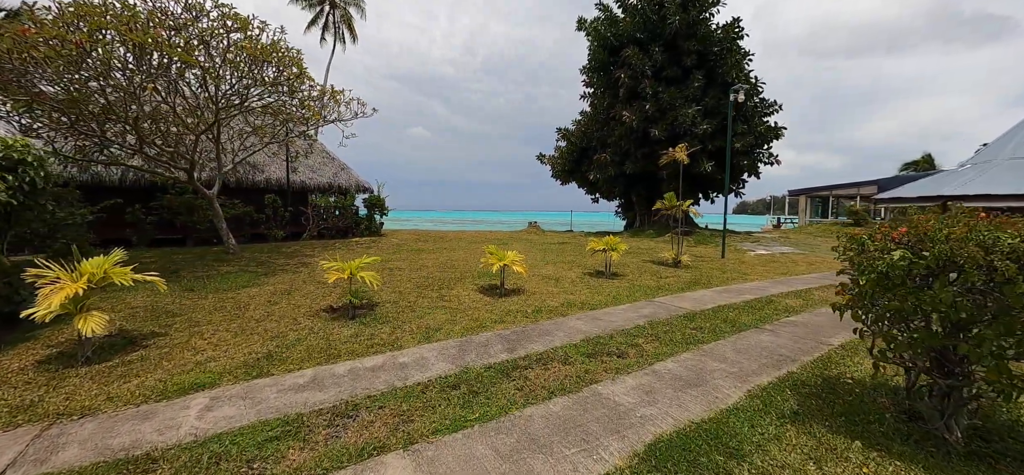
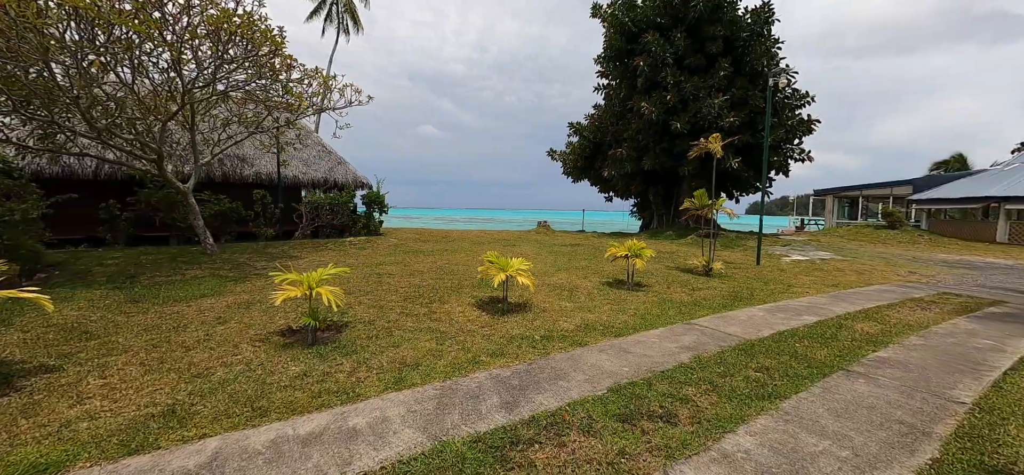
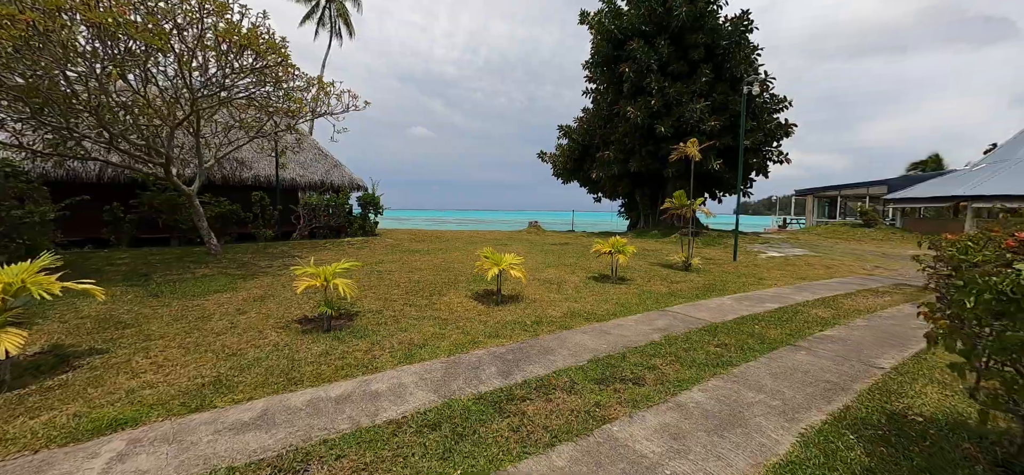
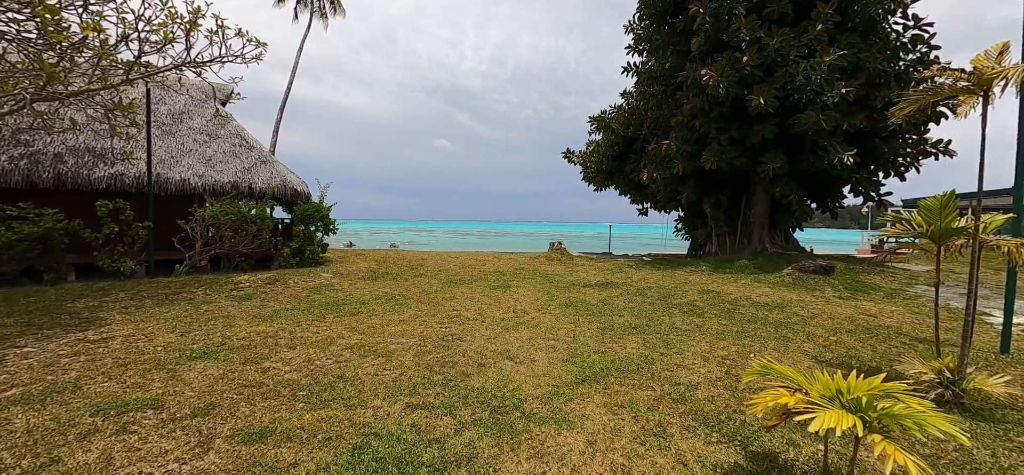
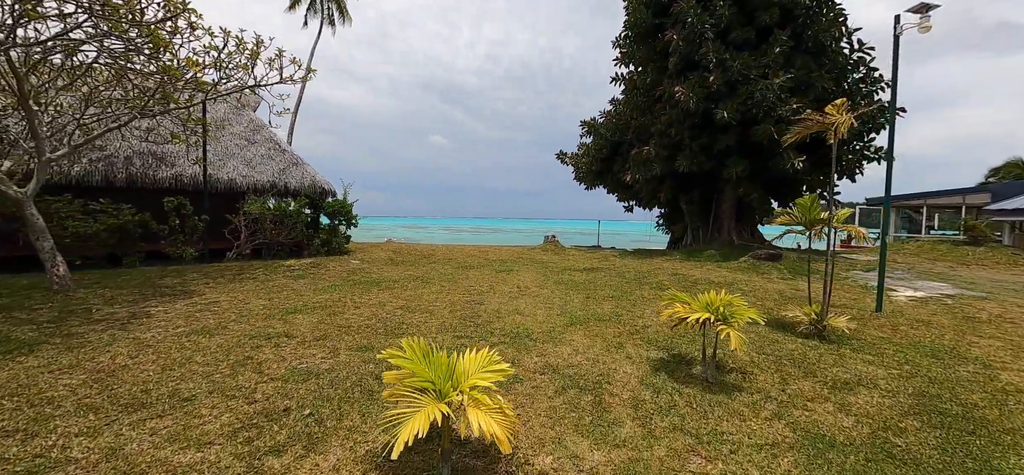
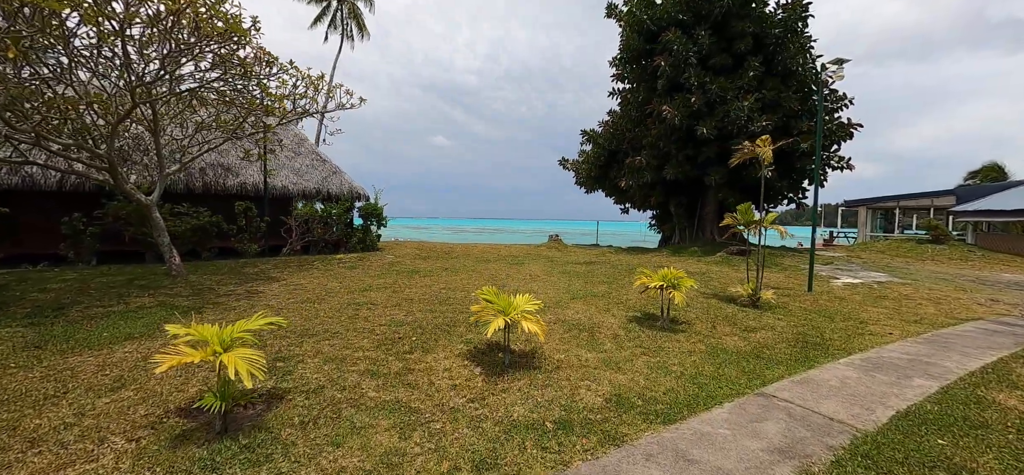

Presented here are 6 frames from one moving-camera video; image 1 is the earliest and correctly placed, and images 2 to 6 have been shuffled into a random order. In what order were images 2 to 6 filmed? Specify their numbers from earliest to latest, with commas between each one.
3, 2, 6, 5, 4
